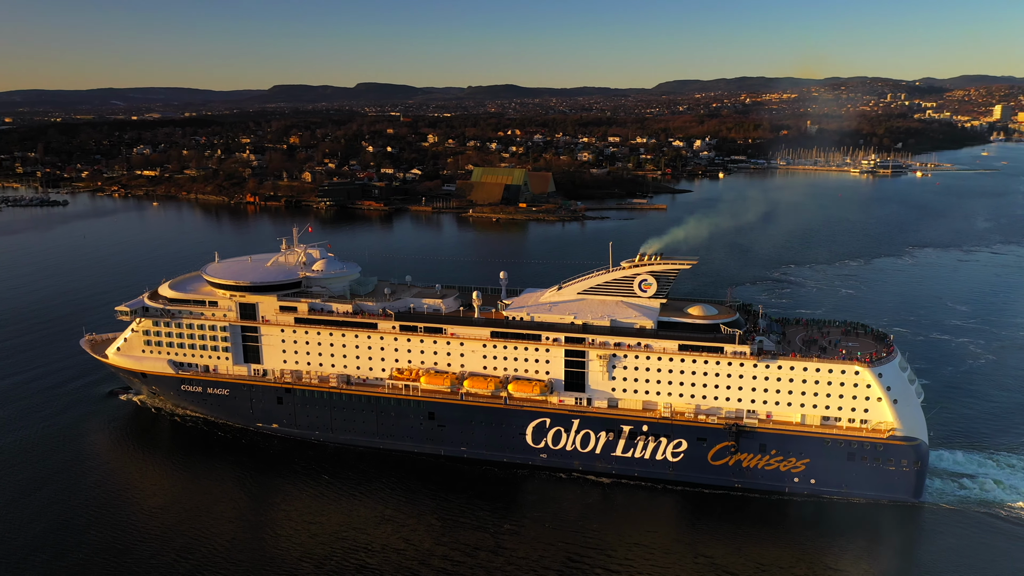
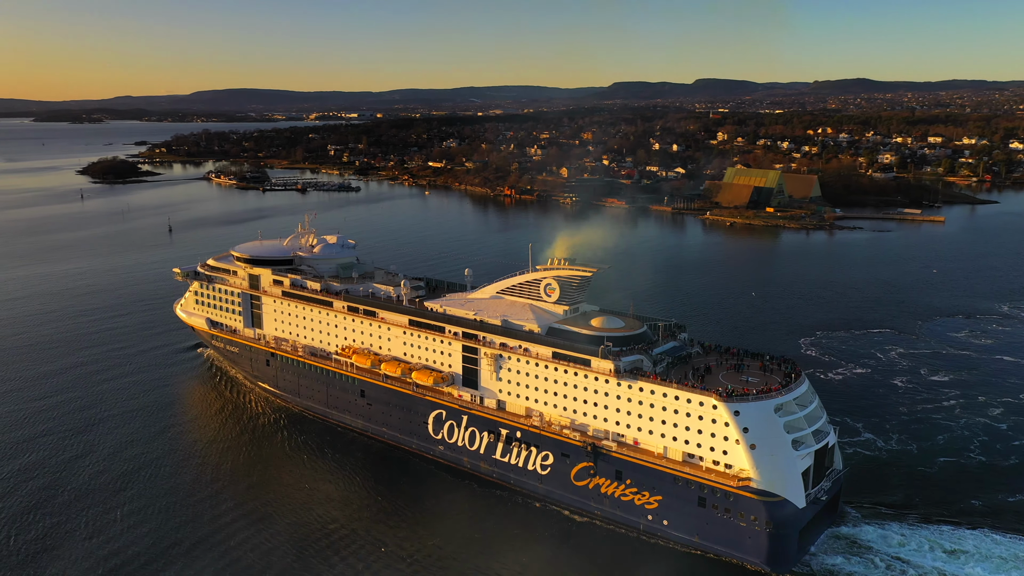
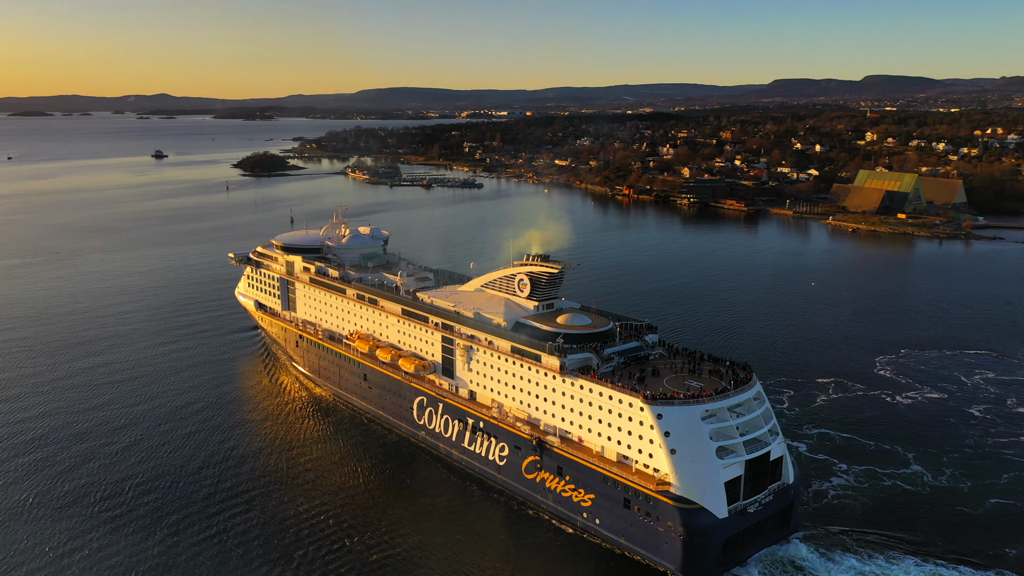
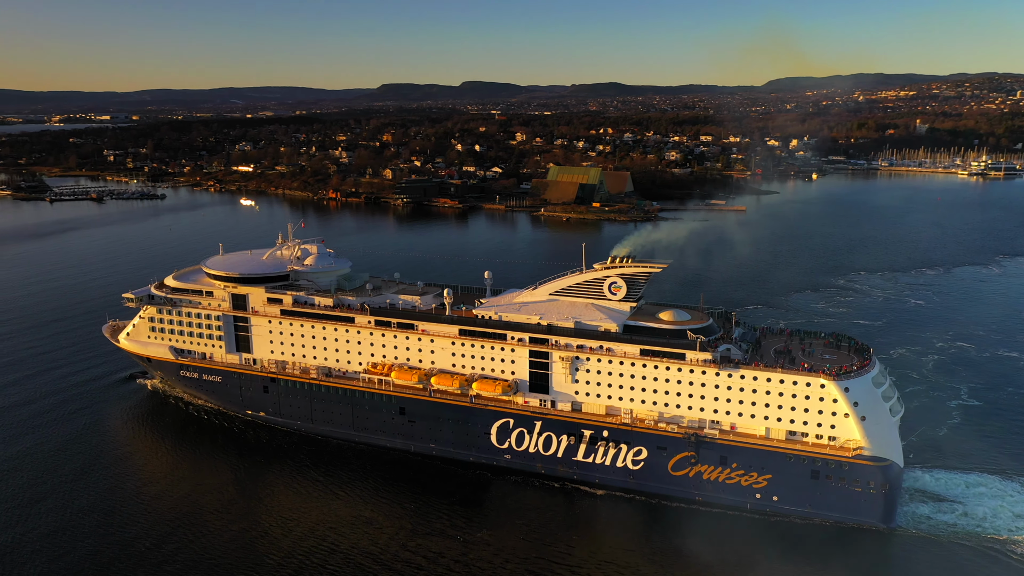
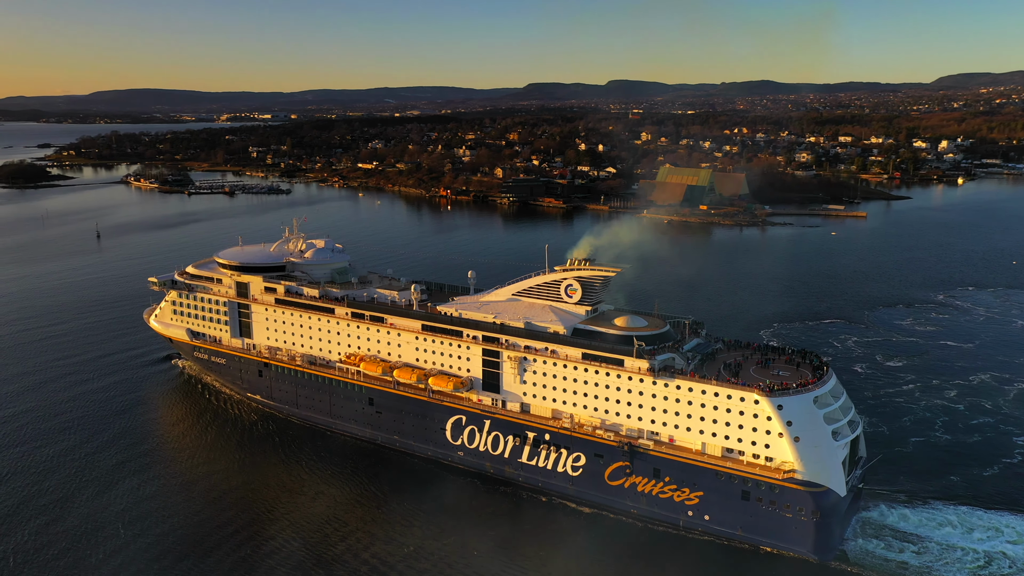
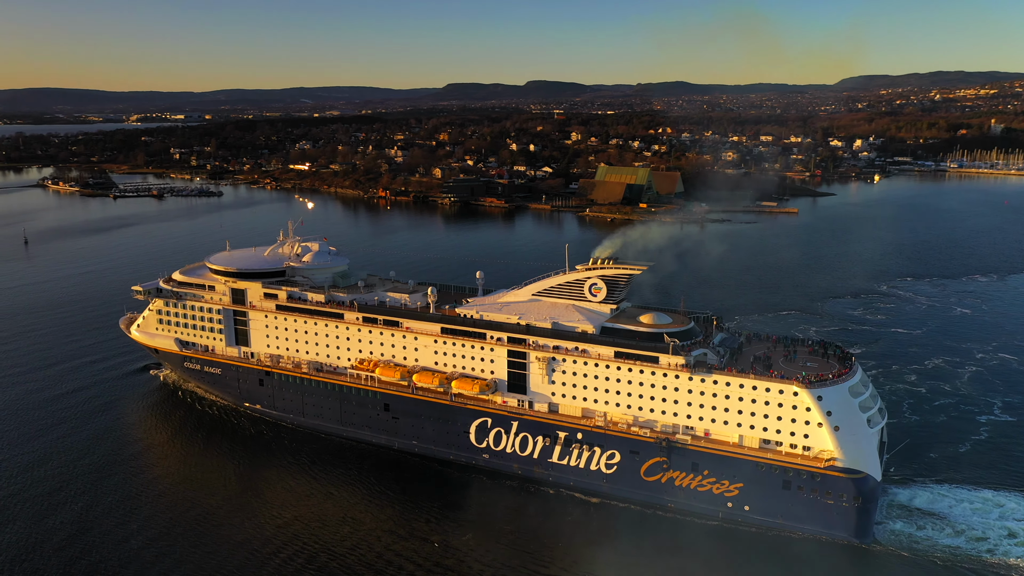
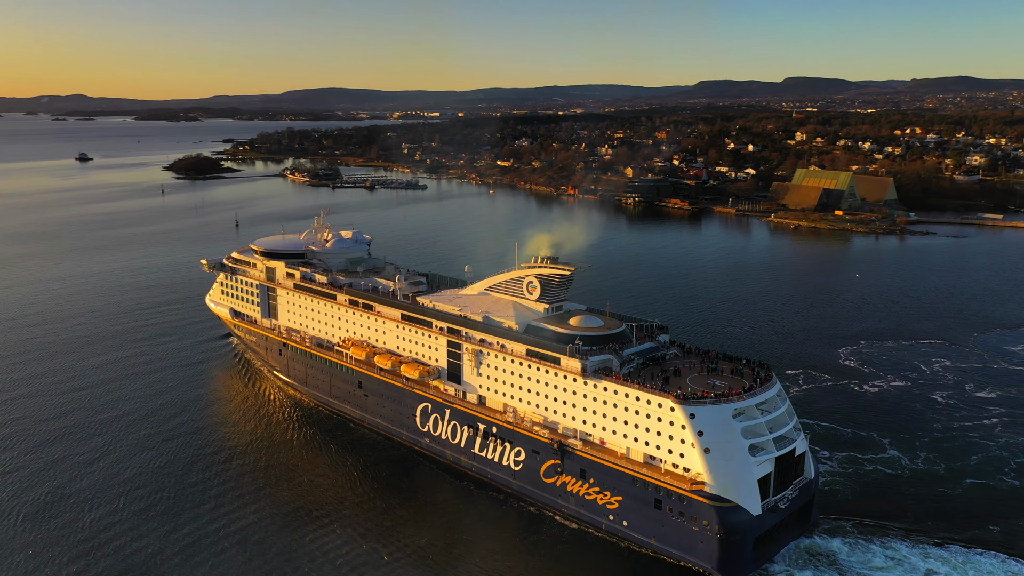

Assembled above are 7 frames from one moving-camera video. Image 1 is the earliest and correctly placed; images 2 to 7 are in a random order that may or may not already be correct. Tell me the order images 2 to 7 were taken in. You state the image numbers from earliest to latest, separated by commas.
4, 6, 5, 2, 7, 3
